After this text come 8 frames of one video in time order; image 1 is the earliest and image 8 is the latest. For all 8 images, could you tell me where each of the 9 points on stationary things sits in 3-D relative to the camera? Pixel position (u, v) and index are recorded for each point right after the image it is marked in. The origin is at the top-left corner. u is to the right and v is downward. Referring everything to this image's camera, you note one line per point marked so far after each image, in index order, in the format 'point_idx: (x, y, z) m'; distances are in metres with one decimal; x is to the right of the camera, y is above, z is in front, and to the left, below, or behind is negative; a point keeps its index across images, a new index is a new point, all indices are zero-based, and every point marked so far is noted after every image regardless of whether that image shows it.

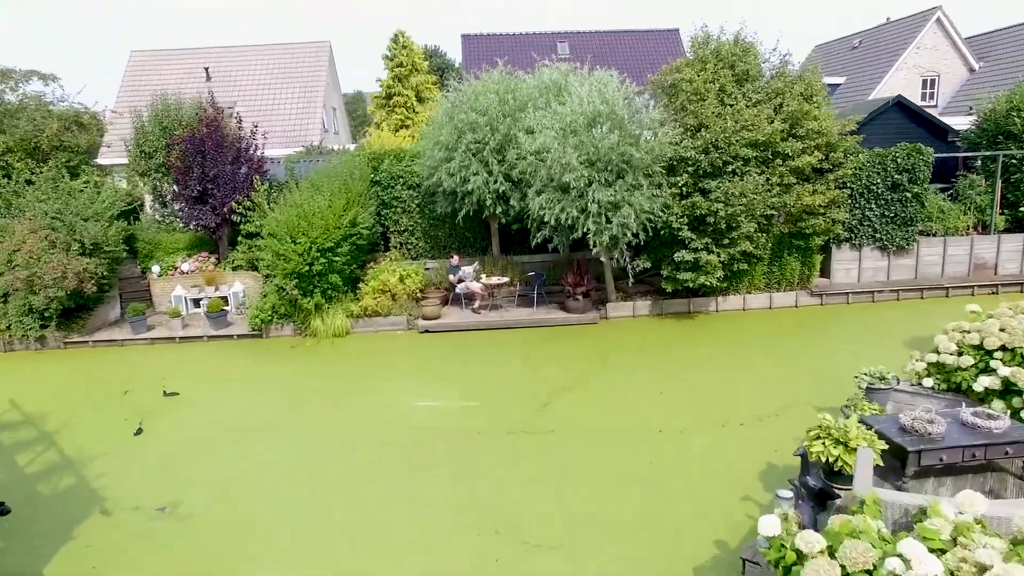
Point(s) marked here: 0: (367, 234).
0: (-2.8, +1.0, +12.1) m
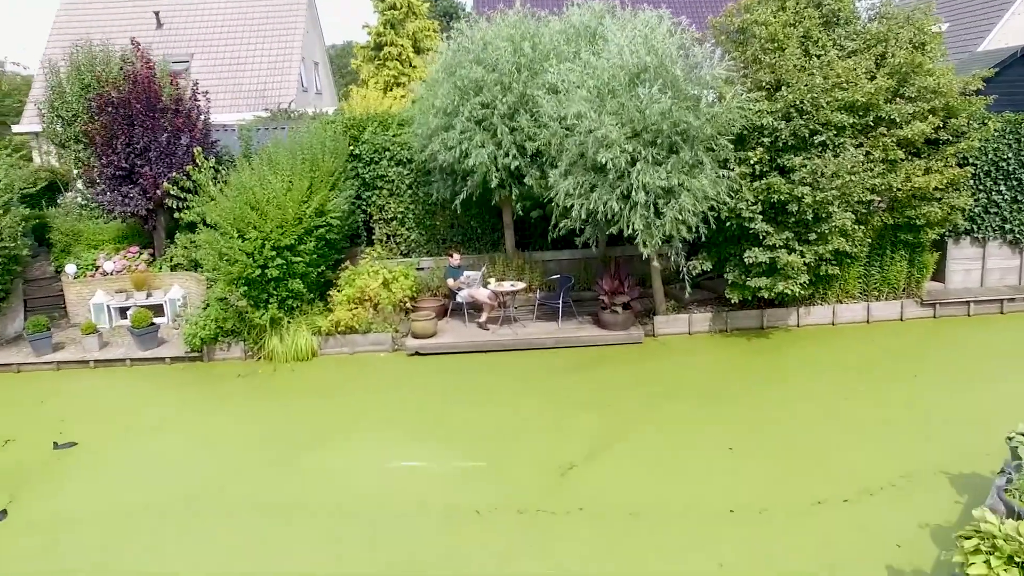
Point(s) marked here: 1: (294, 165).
0: (-2.5, +0.9, +9.3) m
1: (-3.1, +1.8, +9.0) m
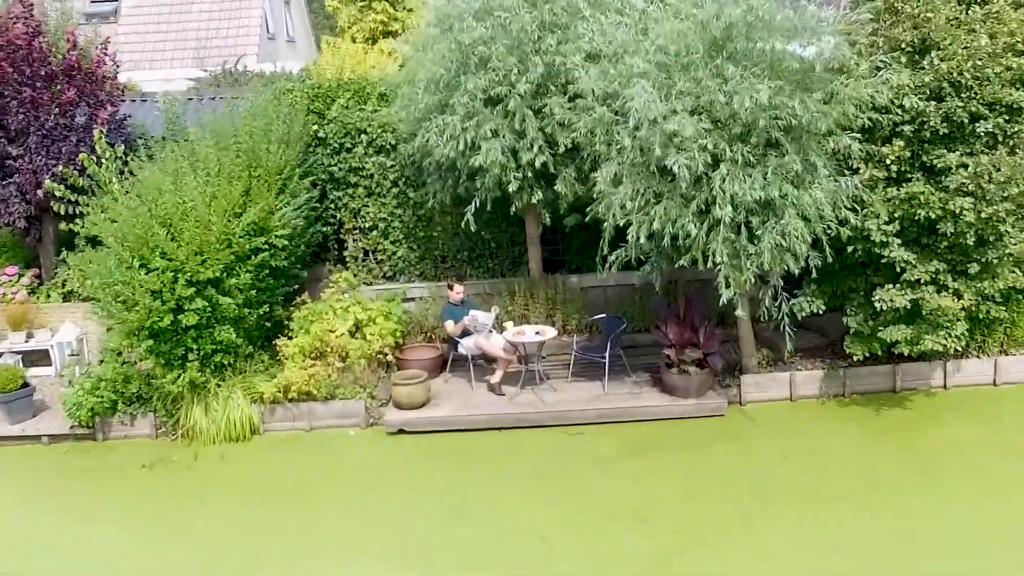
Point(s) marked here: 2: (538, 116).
0: (-2.3, +0.5, +6.5) m
1: (-2.9, +1.3, +6.2) m
2: (+0.2, +1.7, +6.2) m
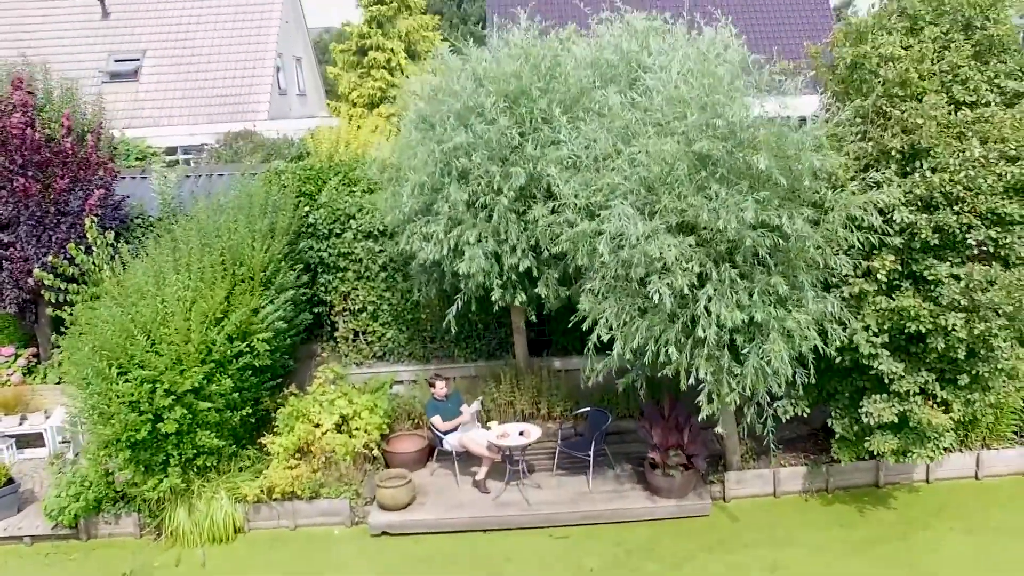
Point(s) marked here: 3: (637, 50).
0: (-2.4, -0.5, +6.6) m
1: (-3.0, +0.3, +6.2) m
2: (+0.1, +0.7, +6.2) m
3: (+1.2, +2.4, +6.4) m
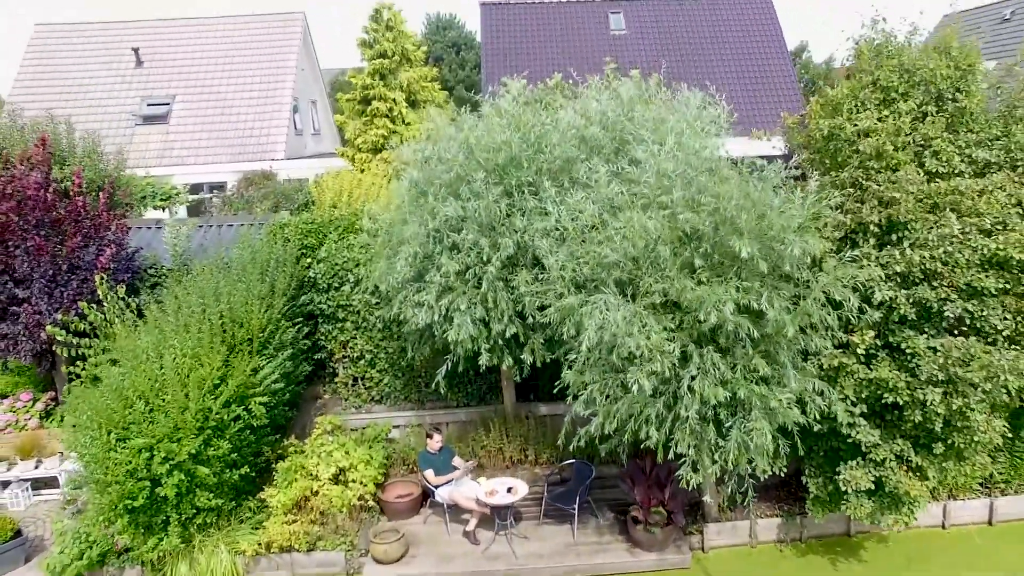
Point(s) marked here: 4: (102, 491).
0: (-2.5, -1.2, +6.9) m
1: (-3.1, -0.3, +6.5) m
2: (0.0, 0.0, +6.4) m
3: (+1.1, +1.7, +6.5) m
4: (-3.7, -1.9, +6.0) m
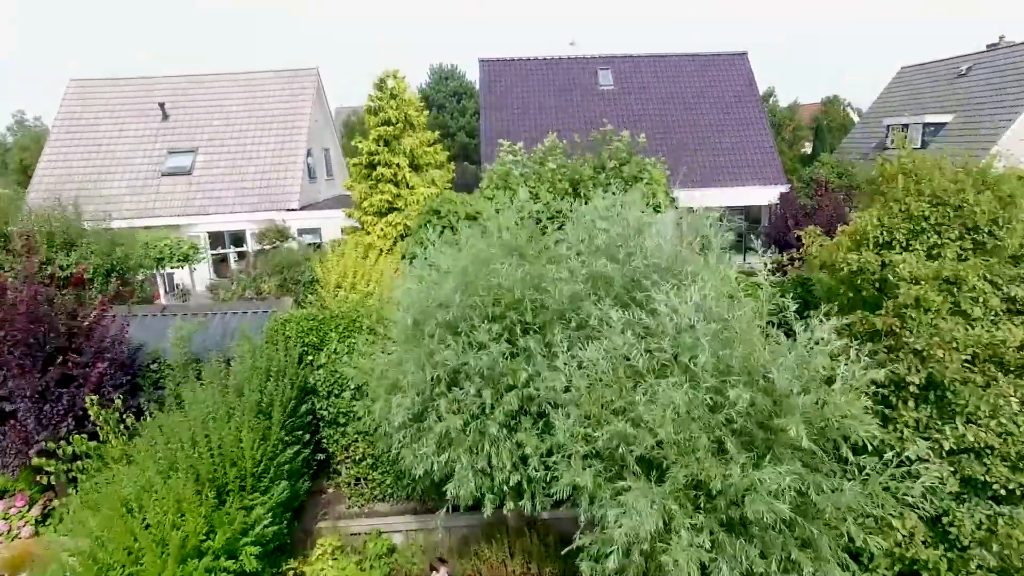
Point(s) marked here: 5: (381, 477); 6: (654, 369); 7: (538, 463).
0: (-2.5, -2.5, +6.6) m
1: (-3.1, -1.7, +6.2) m
2: (0.0, -1.3, +6.0) m
3: (+1.1, +0.3, +6.0) m
4: (-3.7, -3.2, +5.8) m
5: (-1.6, -2.4, +7.8) m
6: (+1.2, -0.6, +5.4) m
7: (+0.2, -1.5, +5.8) m
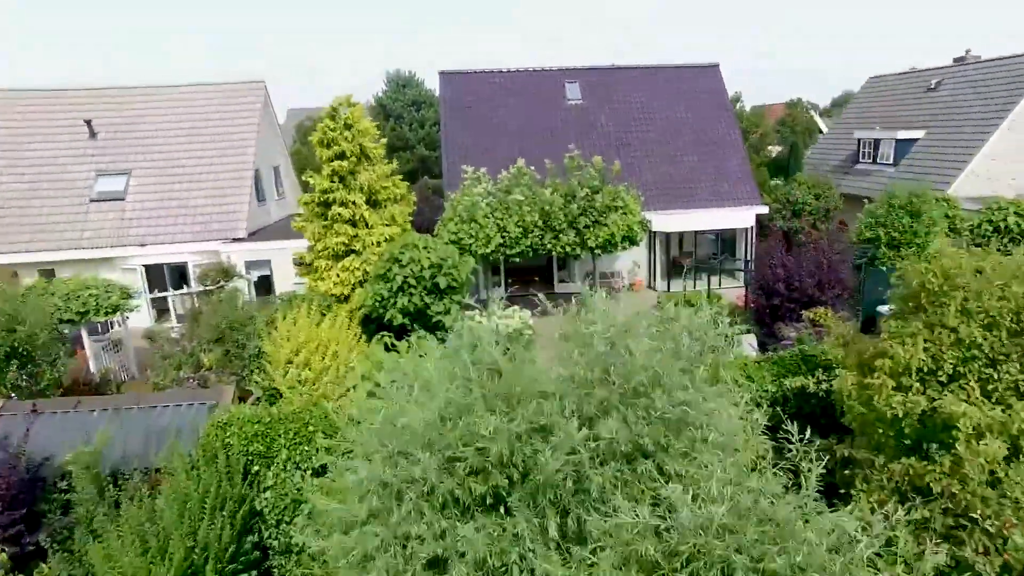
0: (-2.6, -3.7, +5.4) m
1: (-3.2, -2.9, +5.0) m
2: (-0.1, -2.5, +5.0) m
3: (+1.0, -0.8, +5.1) m
4: (-3.7, -4.5, +4.6) m
5: (-1.8, -3.5, +6.7) m
6: (+1.1, -1.8, +4.5) m
7: (+0.1, -2.6, +4.8) m
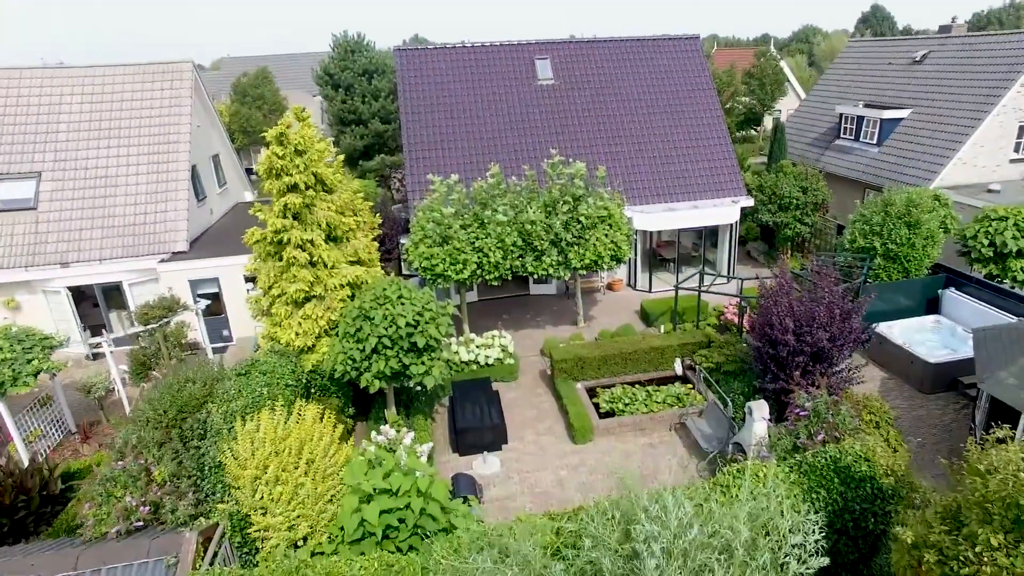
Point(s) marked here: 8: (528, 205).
0: (-2.2, -5.4, +4.6) m
1: (-2.8, -4.7, +4.0) m
2: (+0.3, -4.3, +4.2) m
3: (+1.4, -2.5, +4.1) m
4: (-3.3, -6.4, +3.8) m
5: (-1.5, -5.1, +5.9) m
6: (+1.5, -3.6, +3.7) m
7: (+0.5, -4.4, +4.1) m
8: (+0.4, +1.8, +13.9) m
